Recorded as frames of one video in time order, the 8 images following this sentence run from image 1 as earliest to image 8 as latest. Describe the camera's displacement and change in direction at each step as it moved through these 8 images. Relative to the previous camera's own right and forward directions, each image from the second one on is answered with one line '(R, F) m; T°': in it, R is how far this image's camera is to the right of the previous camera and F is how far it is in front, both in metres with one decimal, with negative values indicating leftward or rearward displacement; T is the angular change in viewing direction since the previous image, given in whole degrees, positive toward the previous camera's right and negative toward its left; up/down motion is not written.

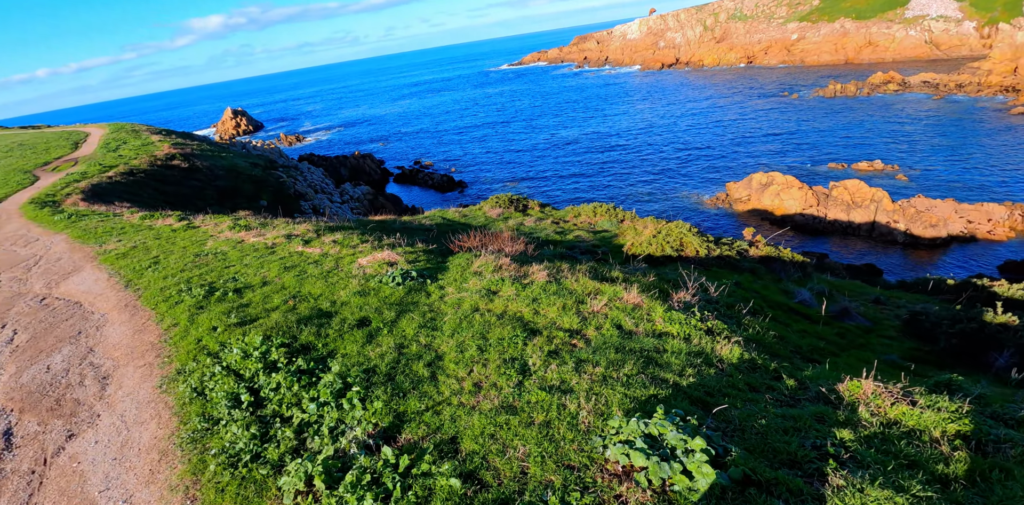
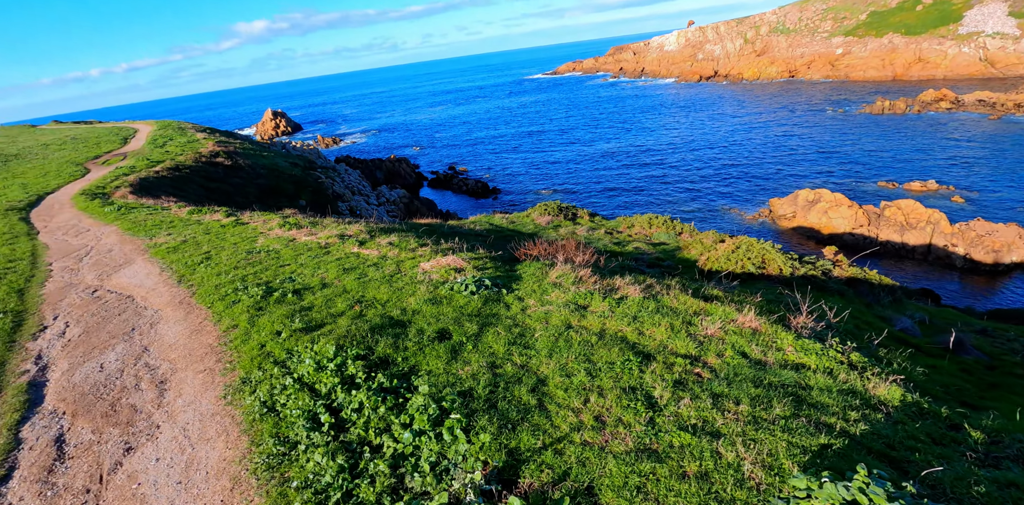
(-1.9, +1.3) m; -3°
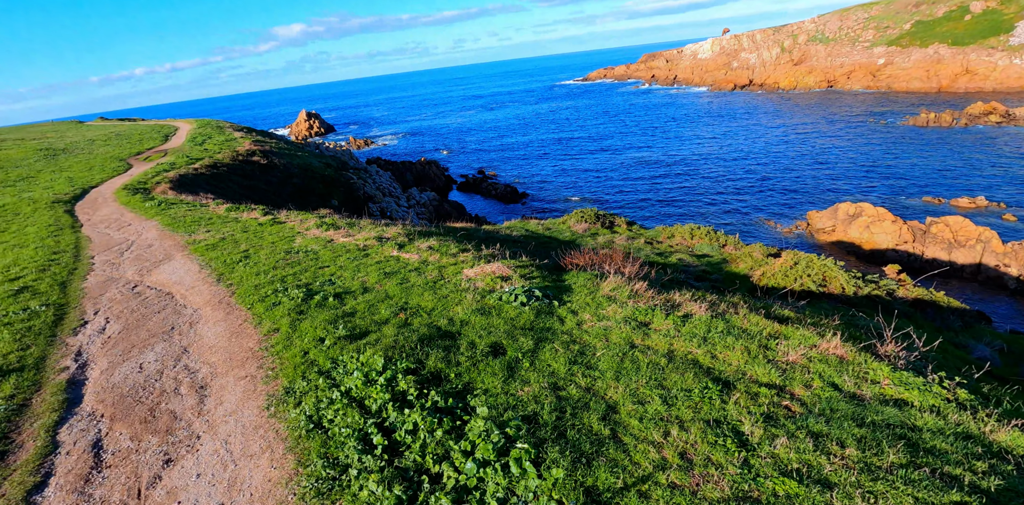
(-0.9, +0.8) m; -3°
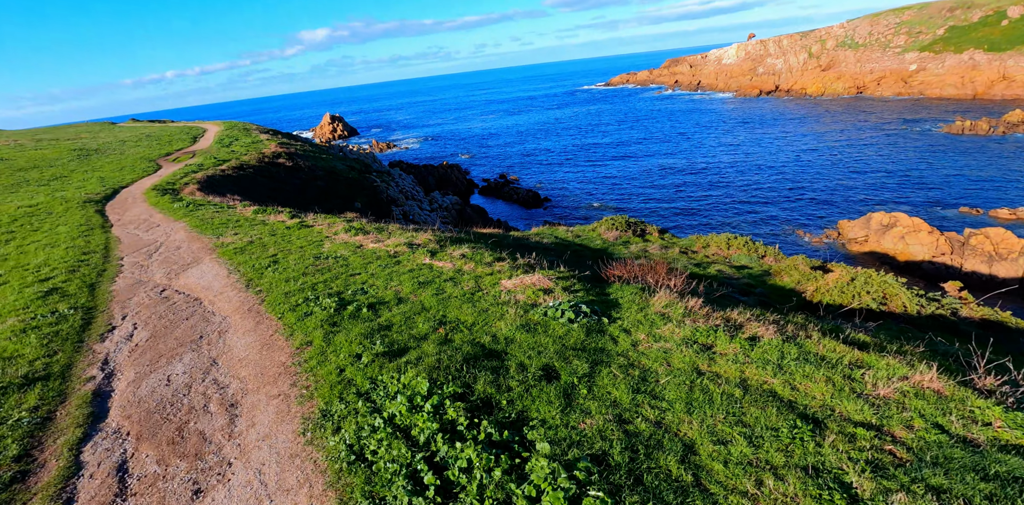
(-0.8, +0.8) m; -2°
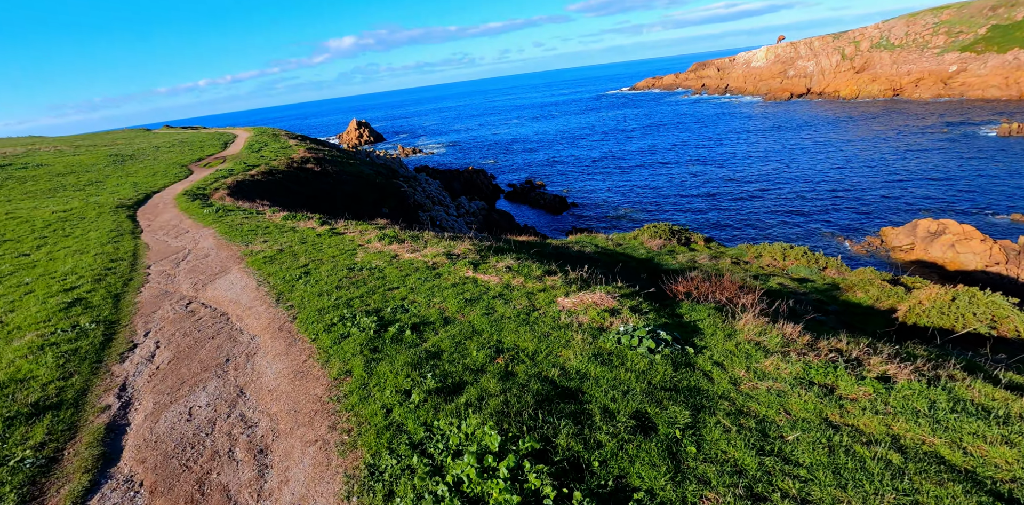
(-1.0, +1.6) m; -3°
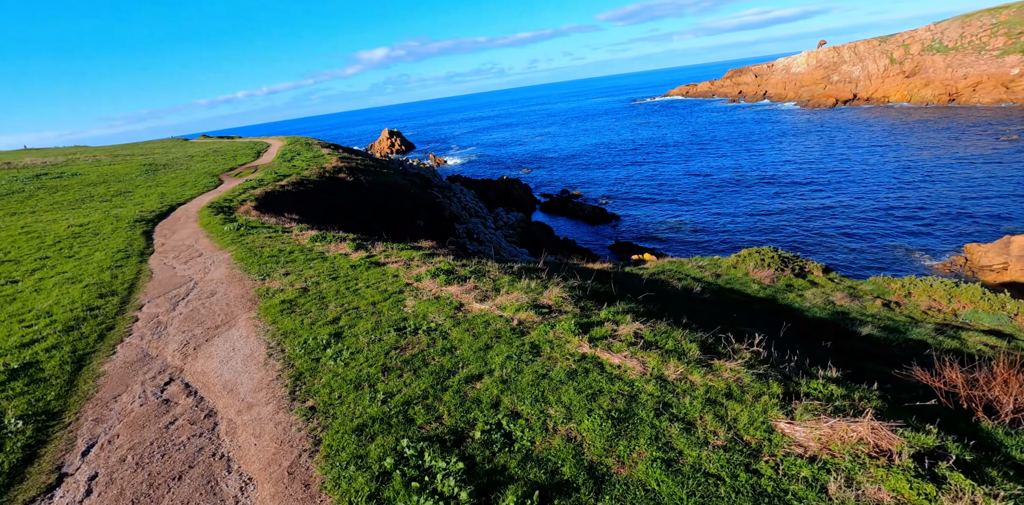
(-2.5, +5.4) m; -3°
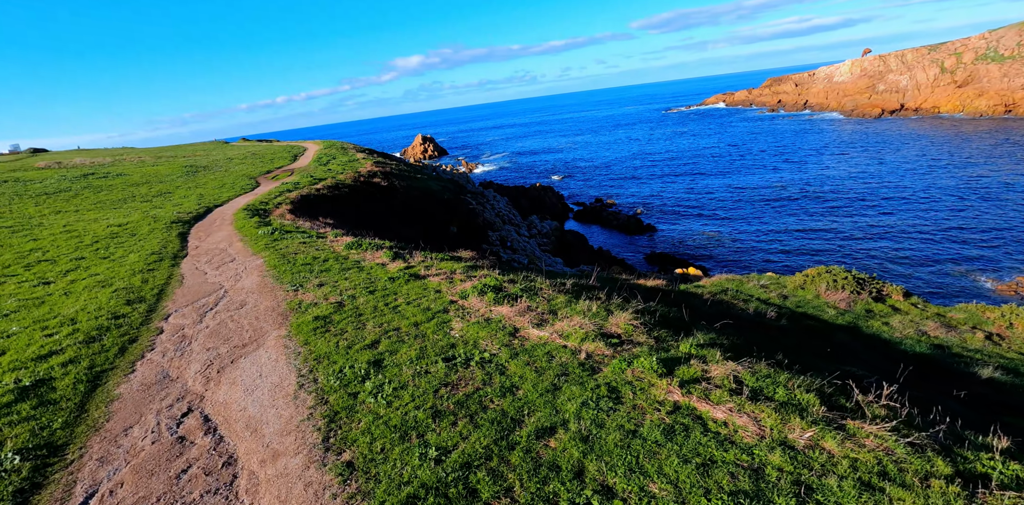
(-0.9, +1.7) m; -3°
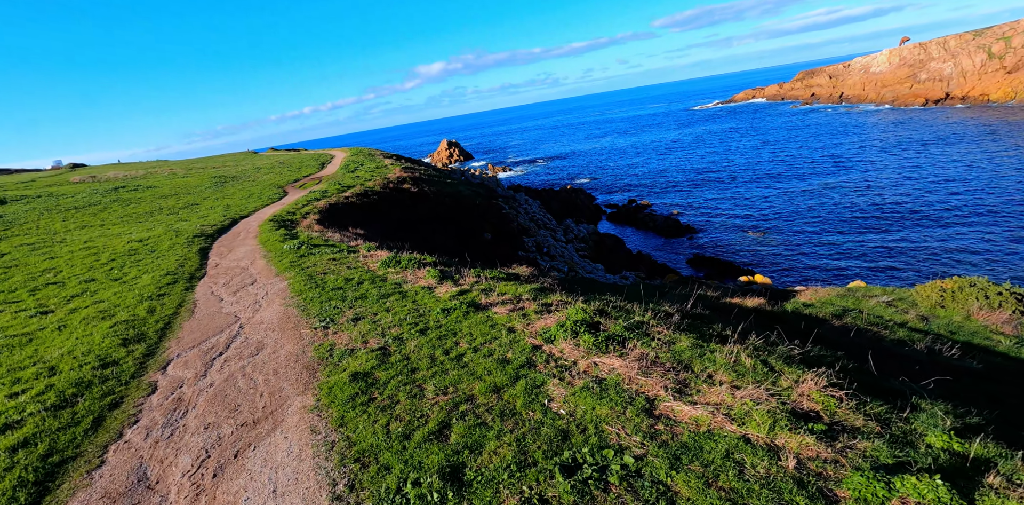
(-1.8, +3.7) m; -3°
